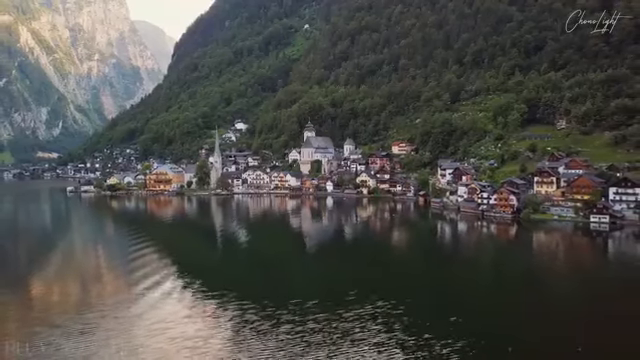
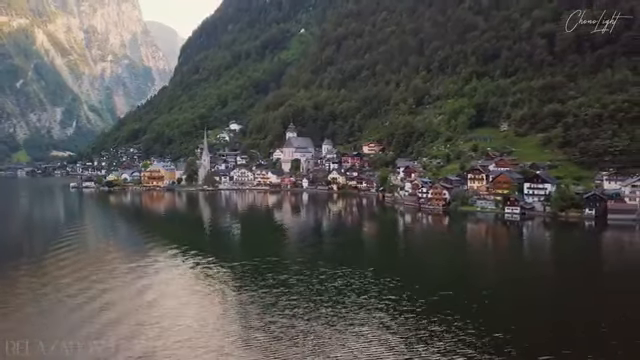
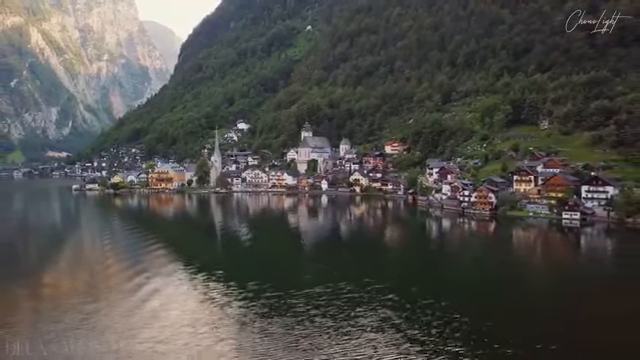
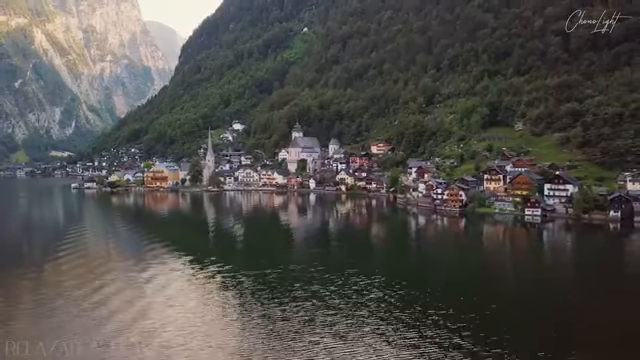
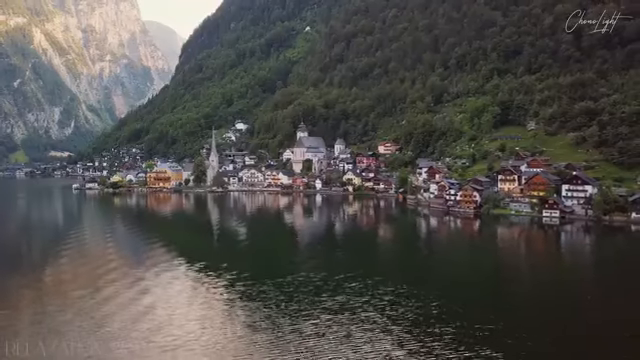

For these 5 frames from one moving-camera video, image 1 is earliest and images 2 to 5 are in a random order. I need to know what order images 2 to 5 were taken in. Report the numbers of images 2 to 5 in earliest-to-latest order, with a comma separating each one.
3, 5, 4, 2
